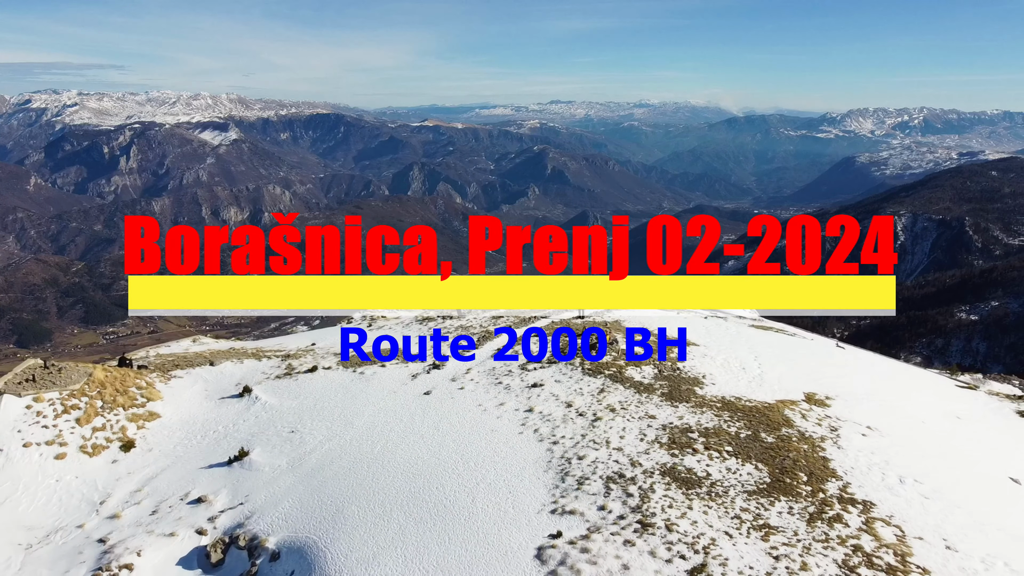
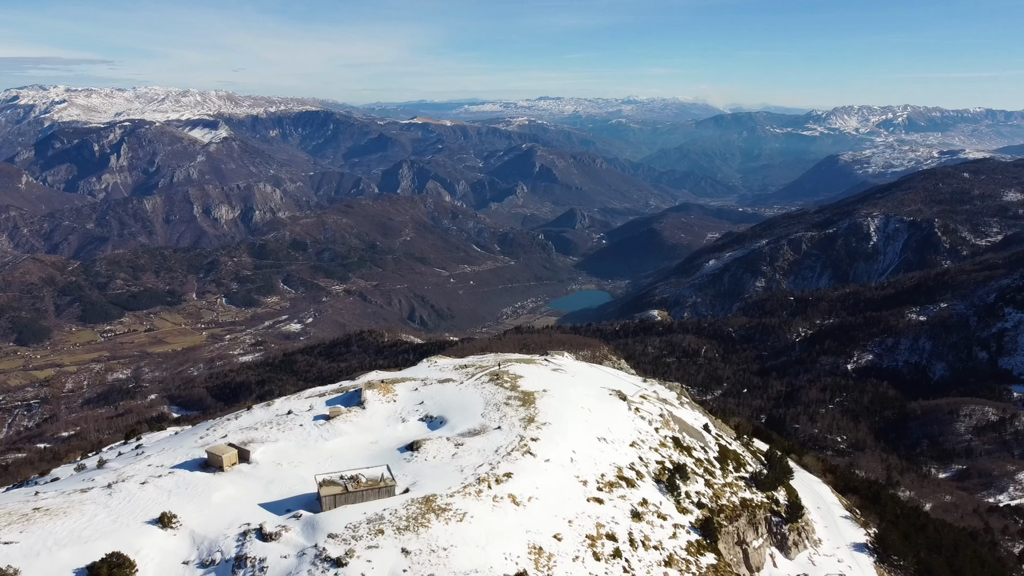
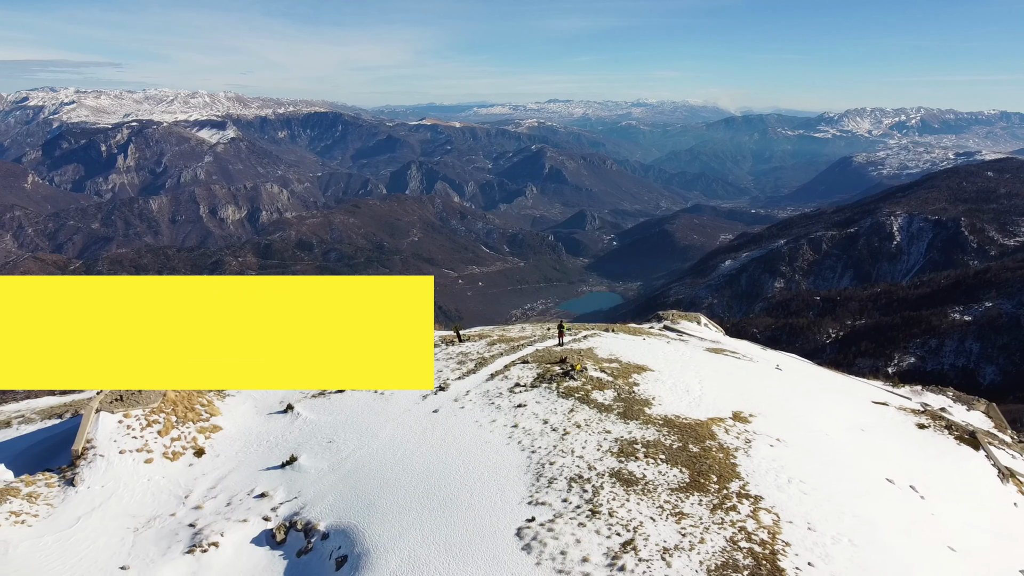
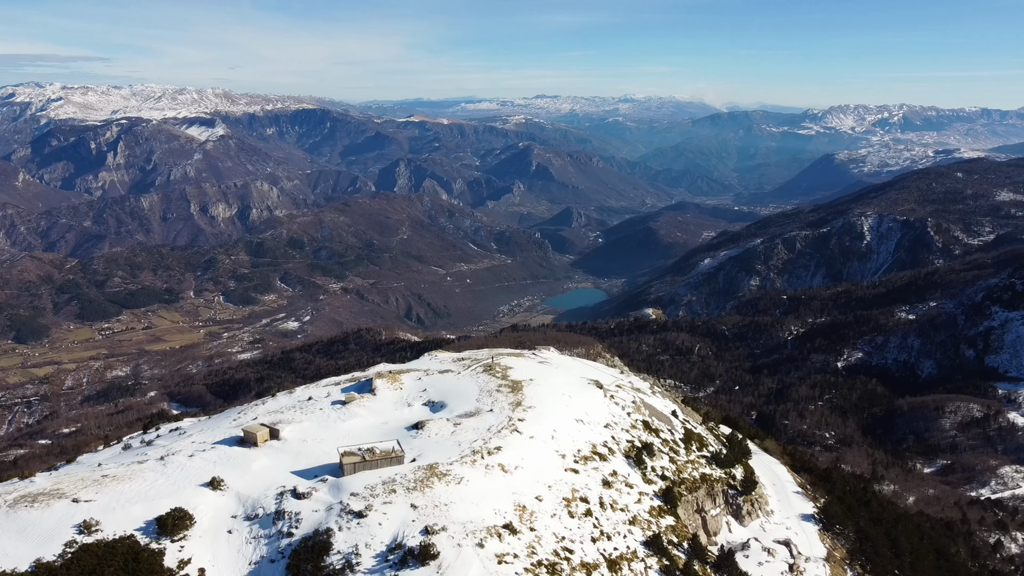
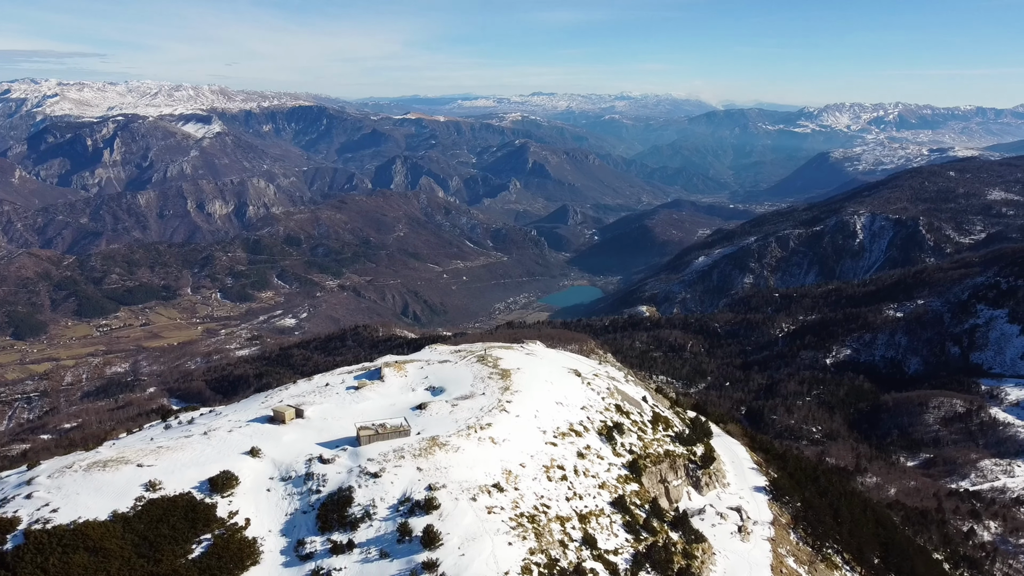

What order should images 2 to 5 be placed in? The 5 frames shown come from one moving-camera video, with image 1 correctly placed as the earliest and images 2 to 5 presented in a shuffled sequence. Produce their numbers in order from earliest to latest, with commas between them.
3, 2, 4, 5
